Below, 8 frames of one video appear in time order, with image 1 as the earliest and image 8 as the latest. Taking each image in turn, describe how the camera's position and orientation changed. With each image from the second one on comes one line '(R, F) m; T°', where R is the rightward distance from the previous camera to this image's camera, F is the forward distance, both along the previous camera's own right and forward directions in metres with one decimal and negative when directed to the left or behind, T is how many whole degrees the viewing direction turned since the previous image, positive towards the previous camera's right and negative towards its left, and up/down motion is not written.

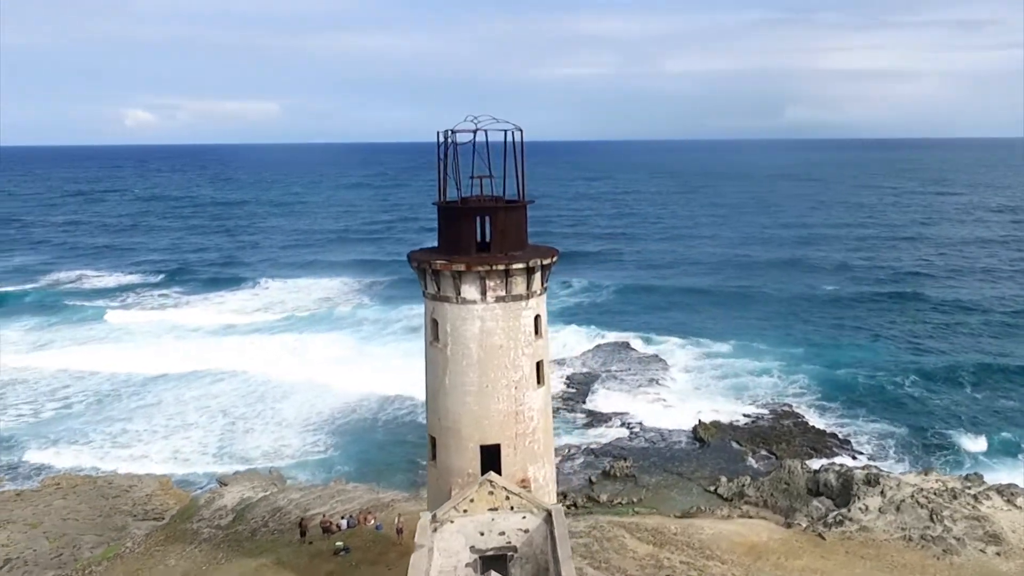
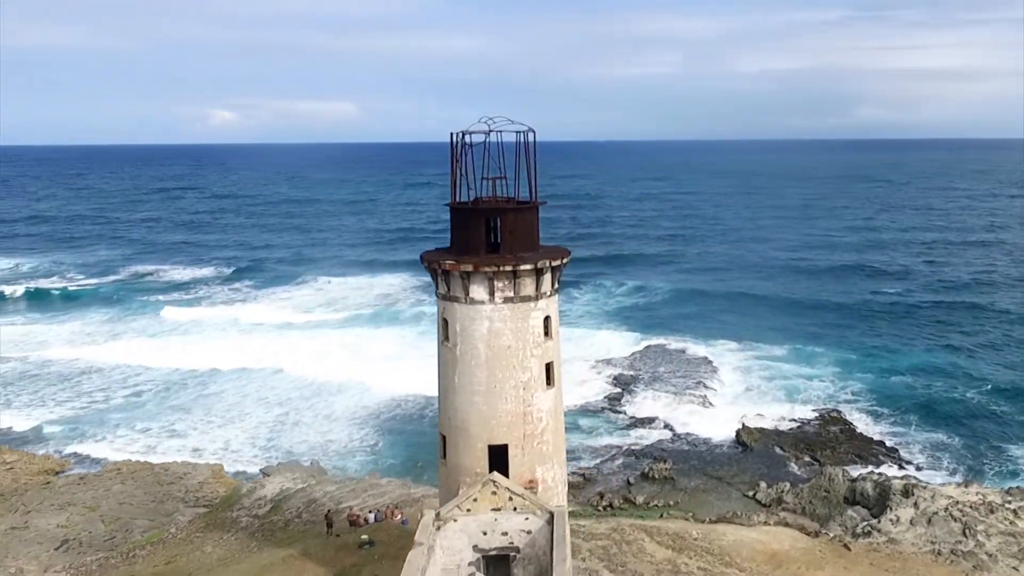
(+0.8, 0.0) m; -5°
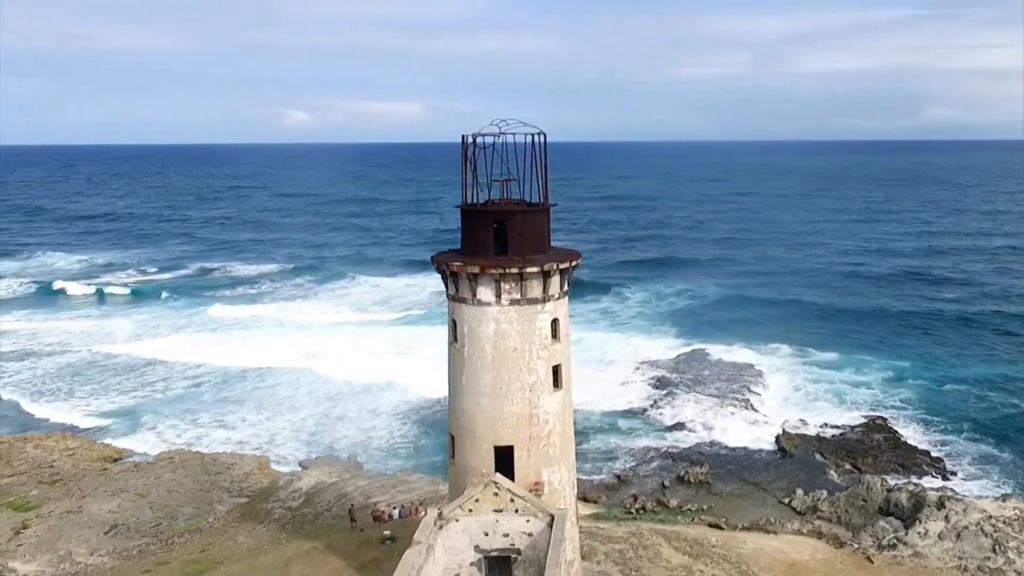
(+0.8, 0.0) m; -4°
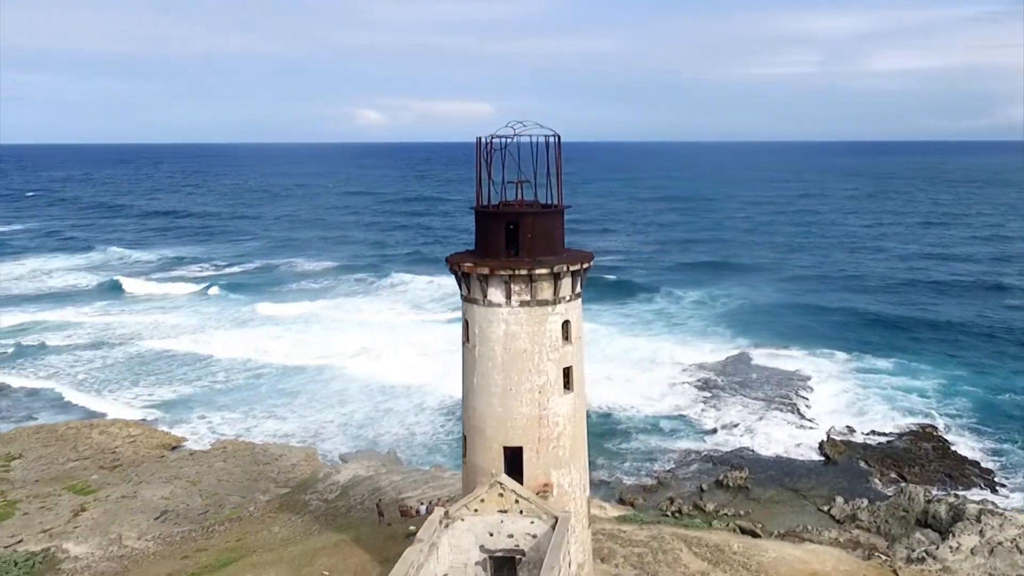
(+0.8, 0.0) m; -5°
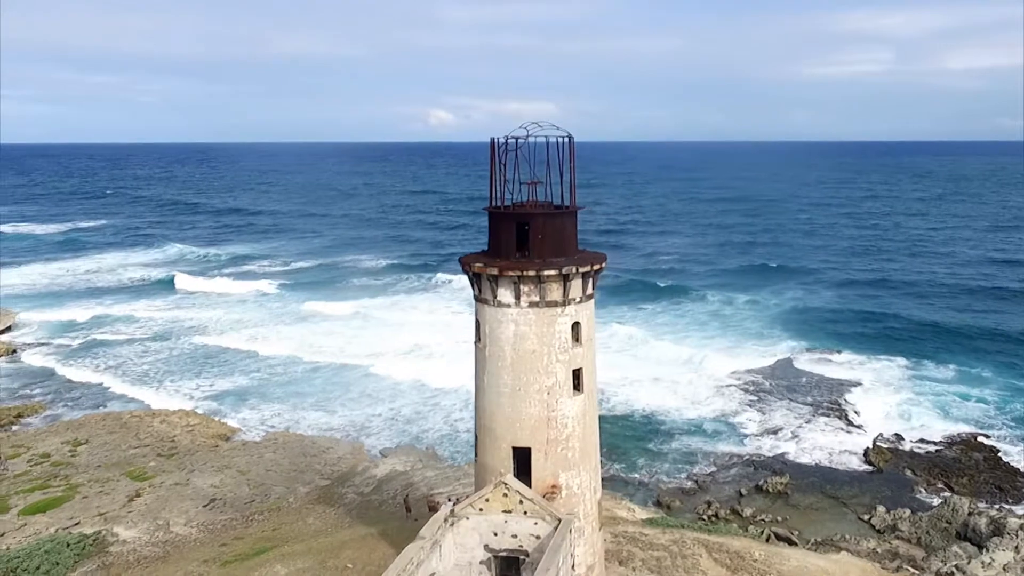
(+0.8, 0.0) m; -5°
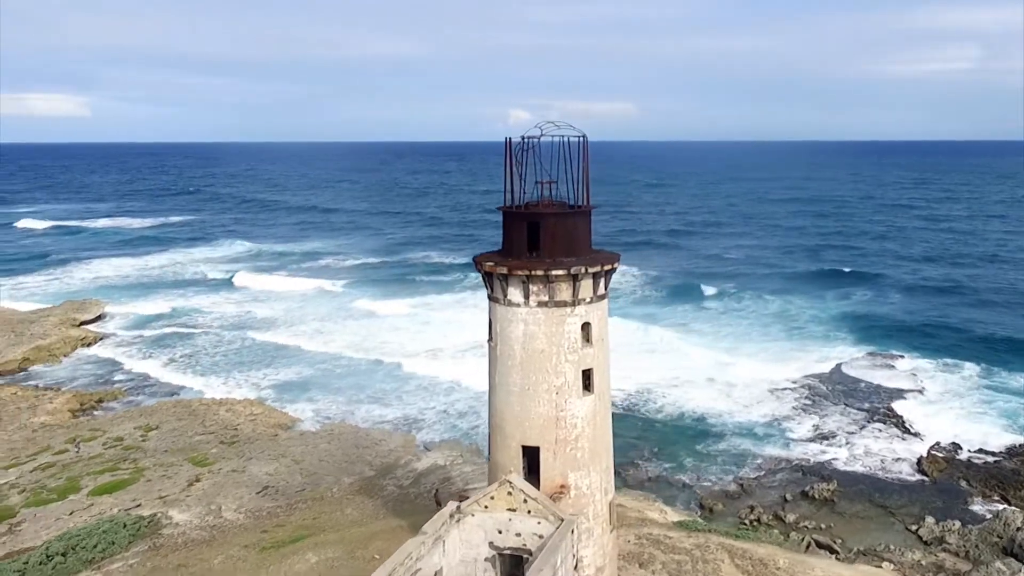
(+0.9, 0.0) m; -5°
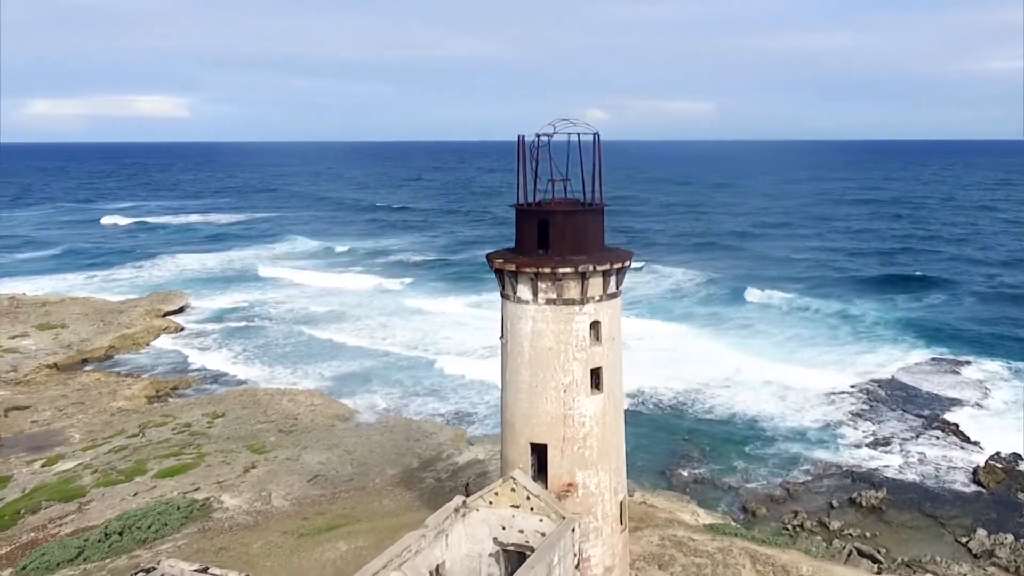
(+0.9, 0.0) m; -5°
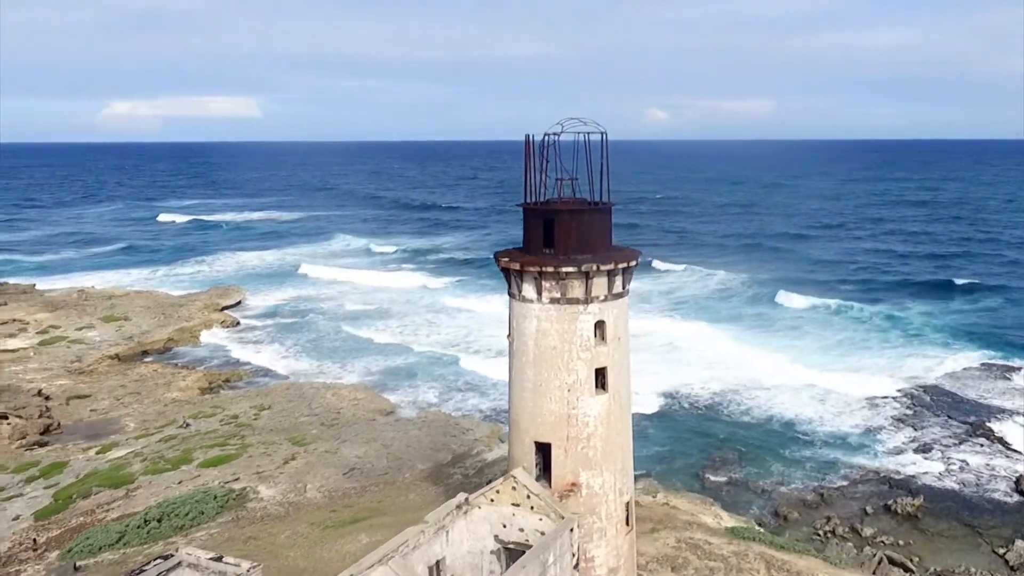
(+0.7, 0.0) m; -4°
